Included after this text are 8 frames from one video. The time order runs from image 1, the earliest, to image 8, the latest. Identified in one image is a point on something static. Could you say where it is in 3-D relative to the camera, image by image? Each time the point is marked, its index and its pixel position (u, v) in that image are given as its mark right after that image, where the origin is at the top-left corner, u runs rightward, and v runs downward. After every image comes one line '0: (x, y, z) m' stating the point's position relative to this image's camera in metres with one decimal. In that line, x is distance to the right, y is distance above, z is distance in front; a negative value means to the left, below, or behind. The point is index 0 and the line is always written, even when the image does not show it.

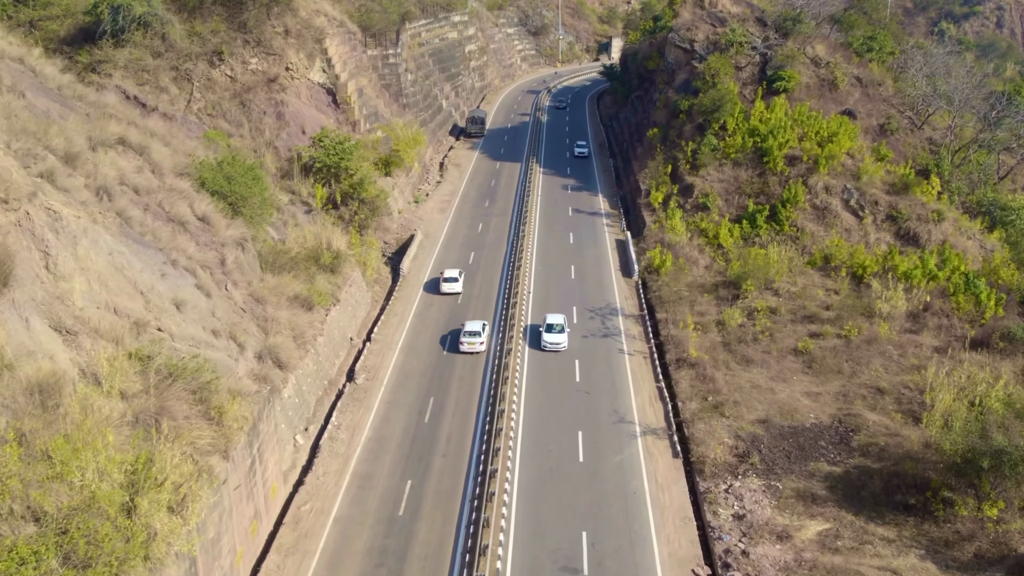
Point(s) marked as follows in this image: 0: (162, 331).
0: (-5.6, -0.7, +15.9) m
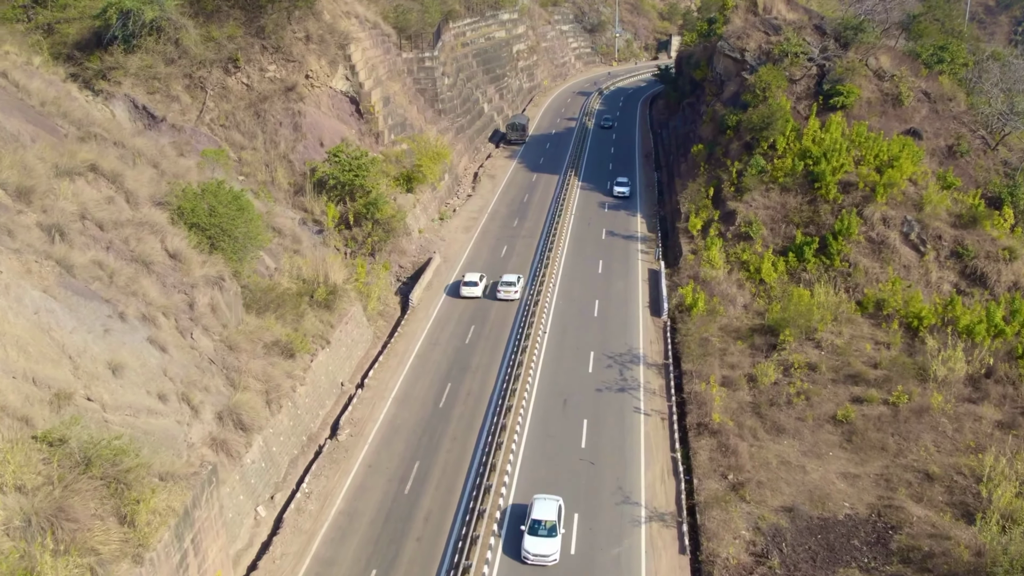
0: (-6.0, -1.6, +14.0) m
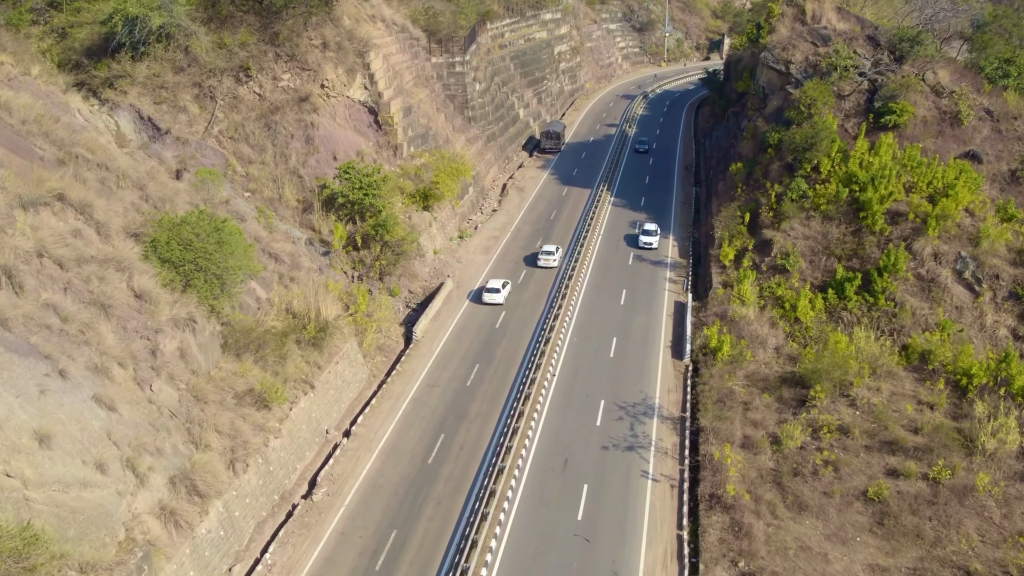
0: (-6.4, -2.4, +12.6) m
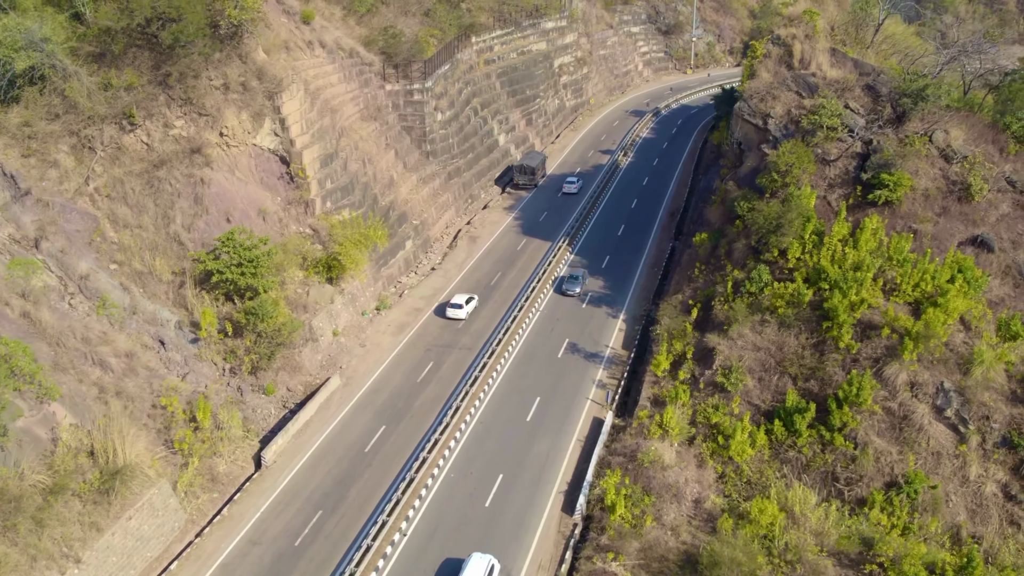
0: (-10.0, -5.0, +9.1) m
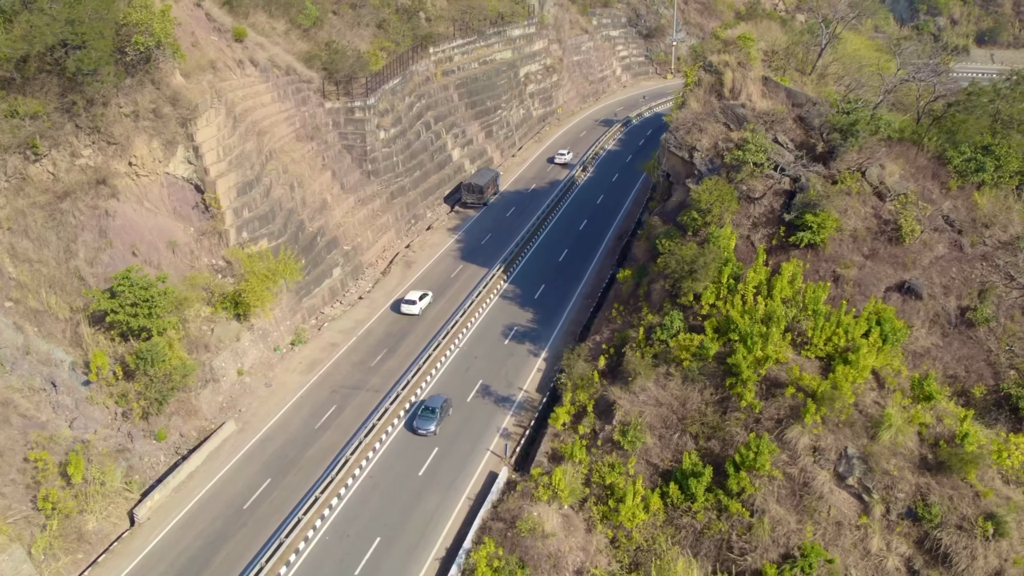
0: (-12.6, -6.1, +8.5) m
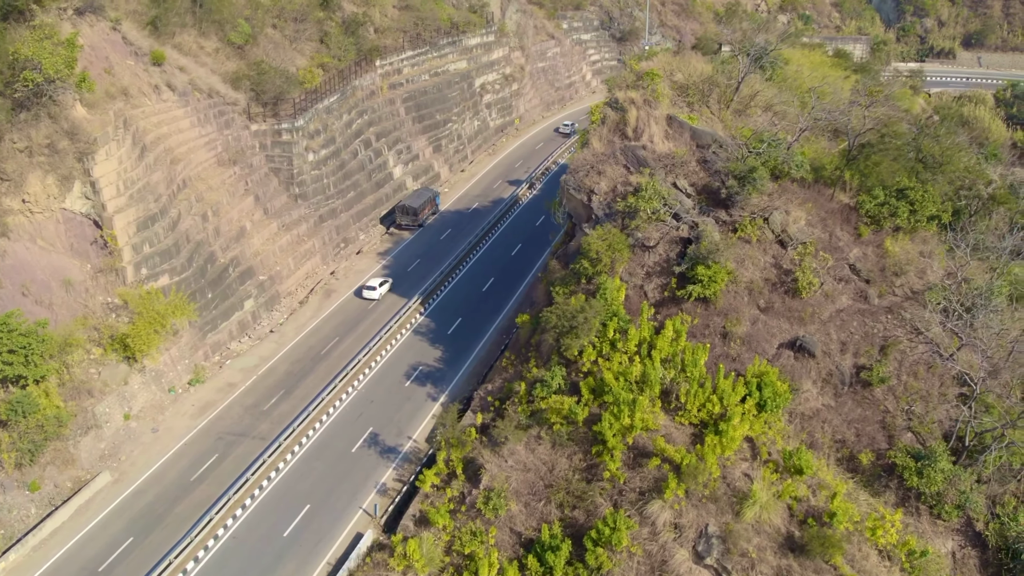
0: (-15.6, -7.5, +8.3) m
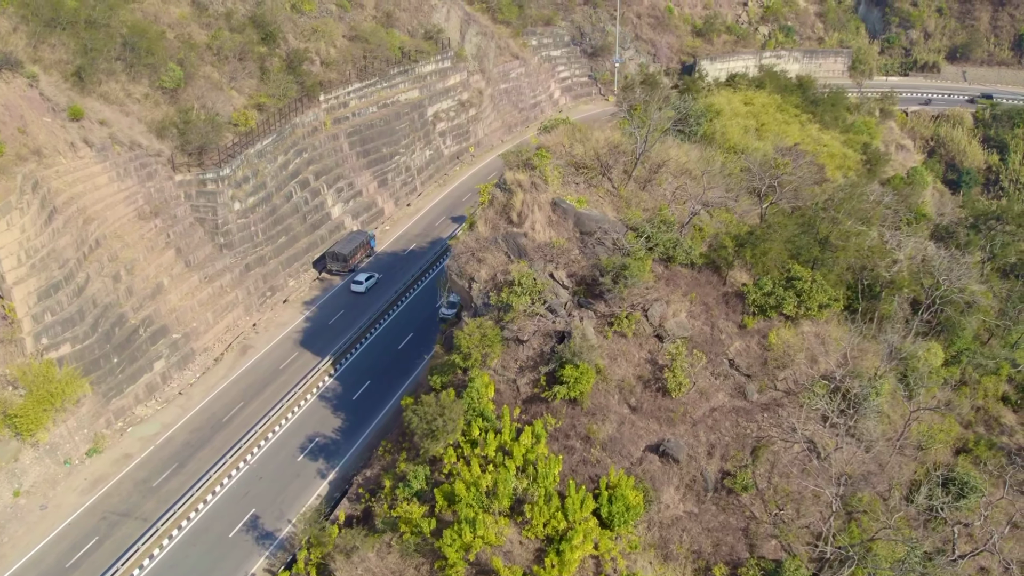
0: (-19.1, -9.9, +9.1) m
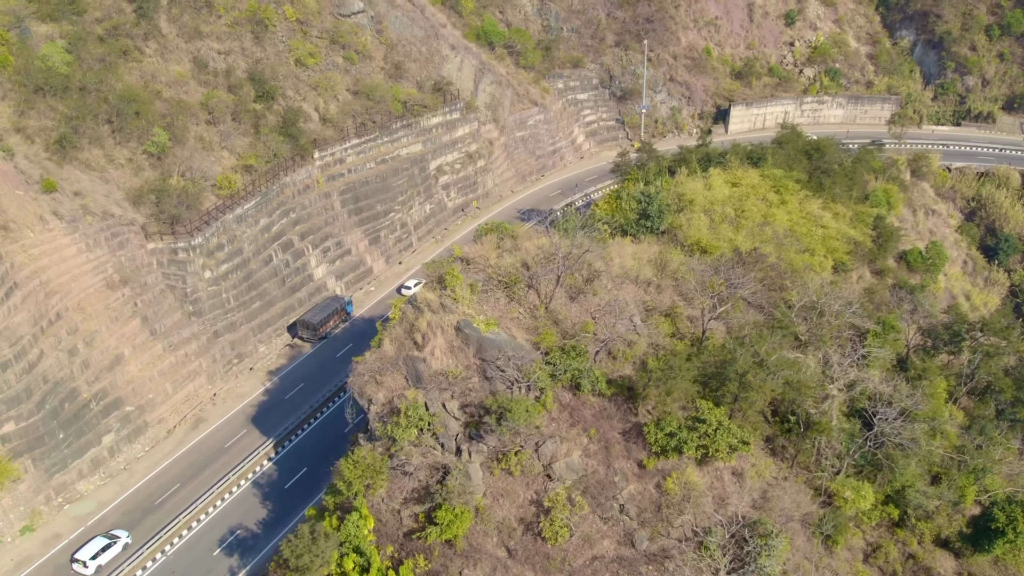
0: (-23.2, -12.0, +11.2) m
